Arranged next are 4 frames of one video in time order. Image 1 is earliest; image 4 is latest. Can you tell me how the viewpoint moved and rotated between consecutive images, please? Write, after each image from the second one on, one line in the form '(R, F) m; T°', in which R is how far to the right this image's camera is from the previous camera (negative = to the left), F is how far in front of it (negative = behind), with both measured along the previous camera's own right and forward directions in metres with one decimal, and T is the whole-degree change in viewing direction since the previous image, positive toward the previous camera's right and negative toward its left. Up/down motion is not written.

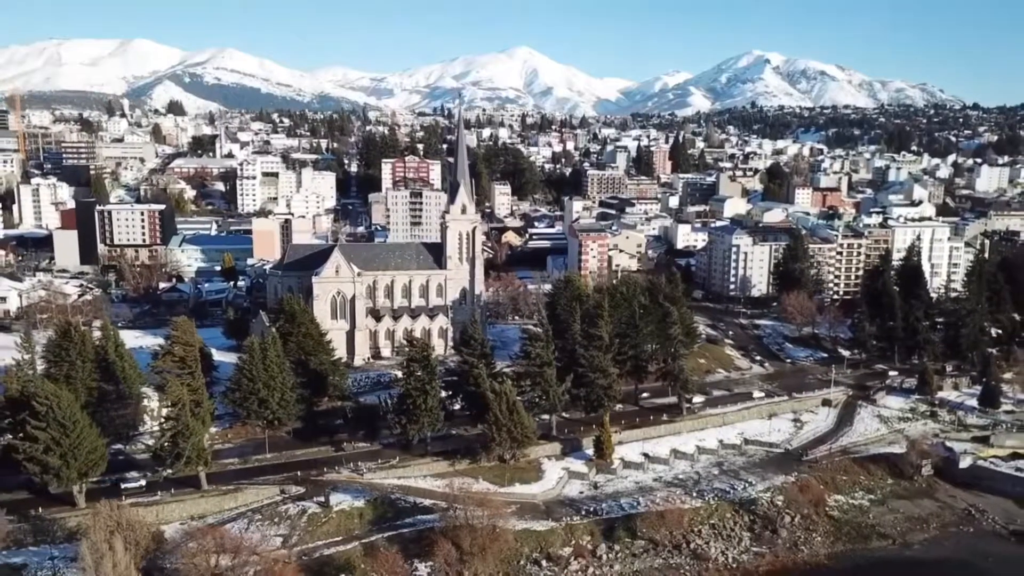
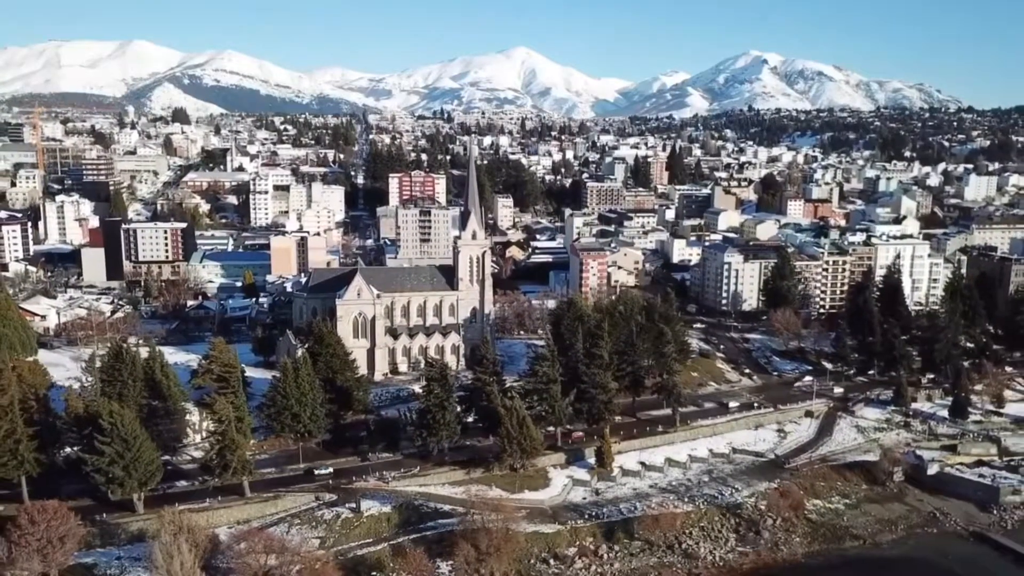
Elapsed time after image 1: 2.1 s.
(-0.3, -2.1) m; 0°
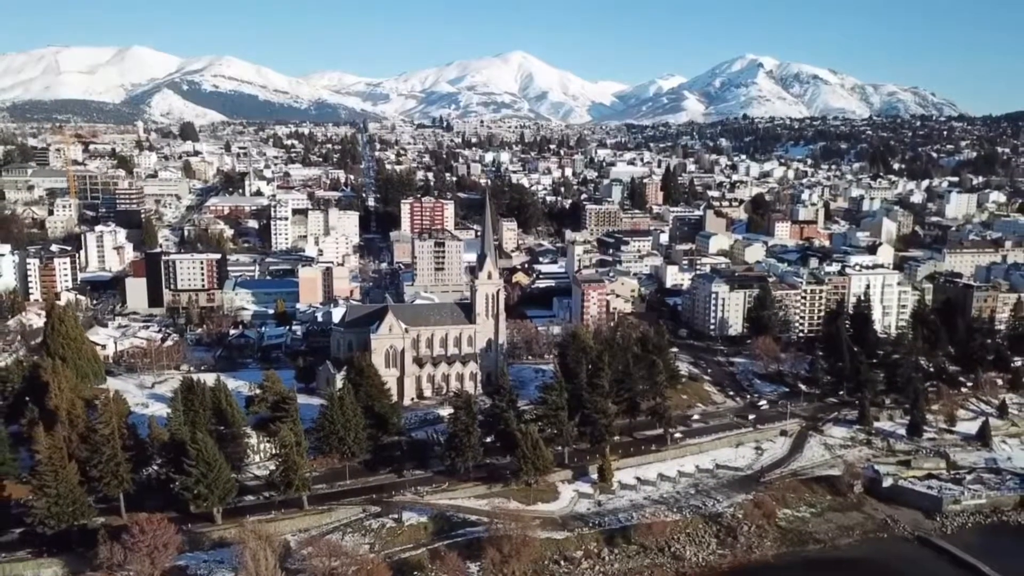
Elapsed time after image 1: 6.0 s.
(-0.5, -3.8) m; 0°
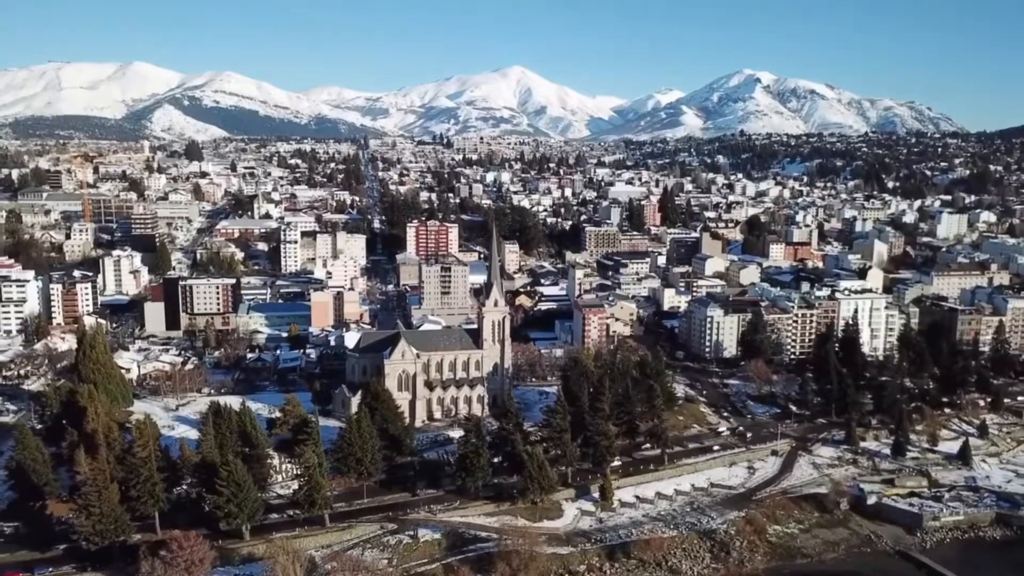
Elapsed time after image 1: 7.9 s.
(-0.3, -1.8) m; 0°
